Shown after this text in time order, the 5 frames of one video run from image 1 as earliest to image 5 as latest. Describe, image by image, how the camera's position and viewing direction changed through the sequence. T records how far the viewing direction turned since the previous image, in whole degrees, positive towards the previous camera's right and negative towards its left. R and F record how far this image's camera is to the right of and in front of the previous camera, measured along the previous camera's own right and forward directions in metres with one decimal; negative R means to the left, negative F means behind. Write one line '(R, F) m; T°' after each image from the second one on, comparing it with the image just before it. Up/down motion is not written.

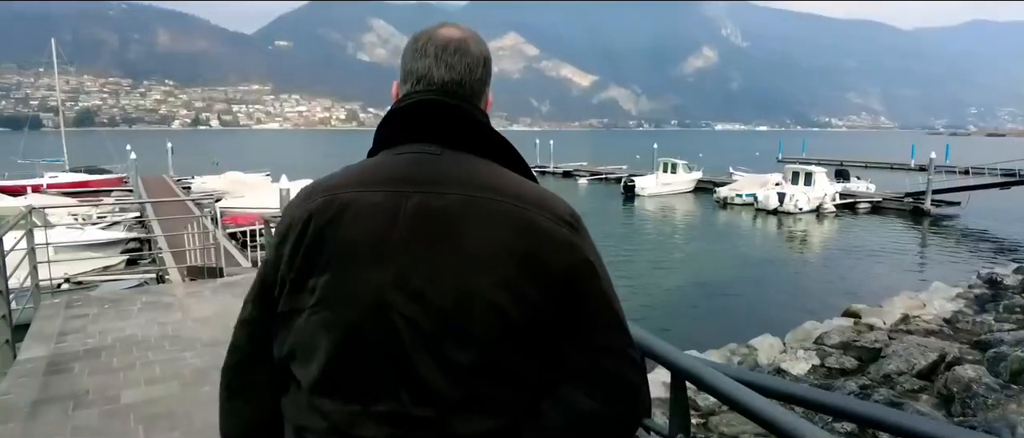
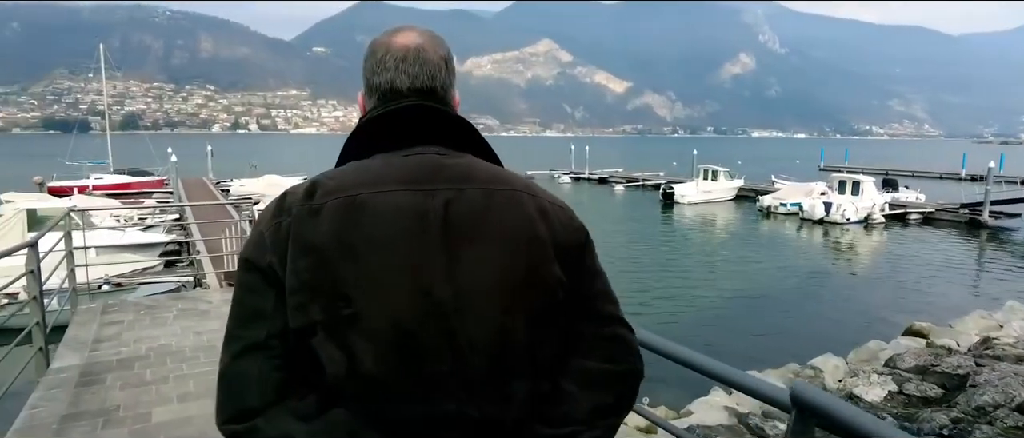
(-0.1, +0.2) m; -3°
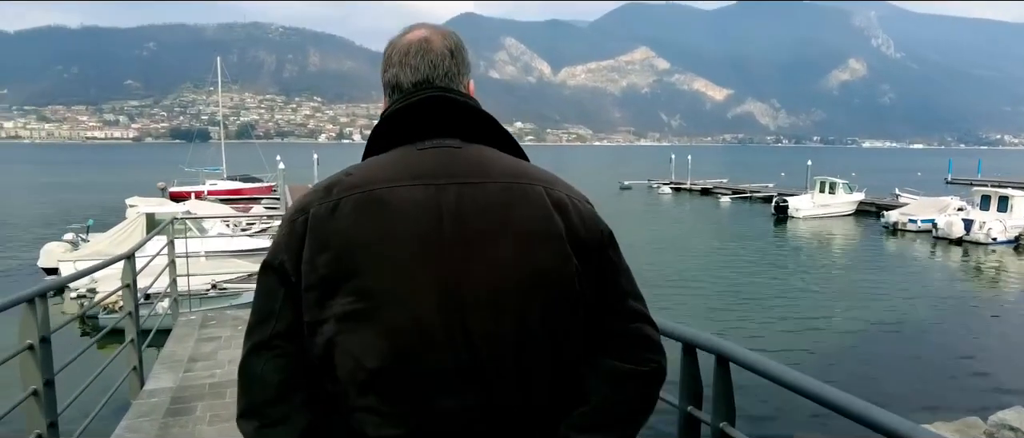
(-0.2, +0.5) m; -8°
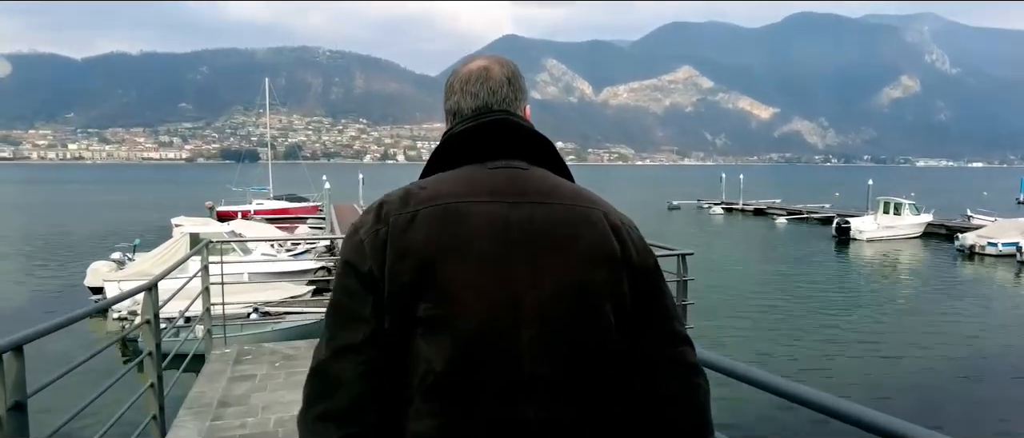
(-0.2, +0.5) m; -3°
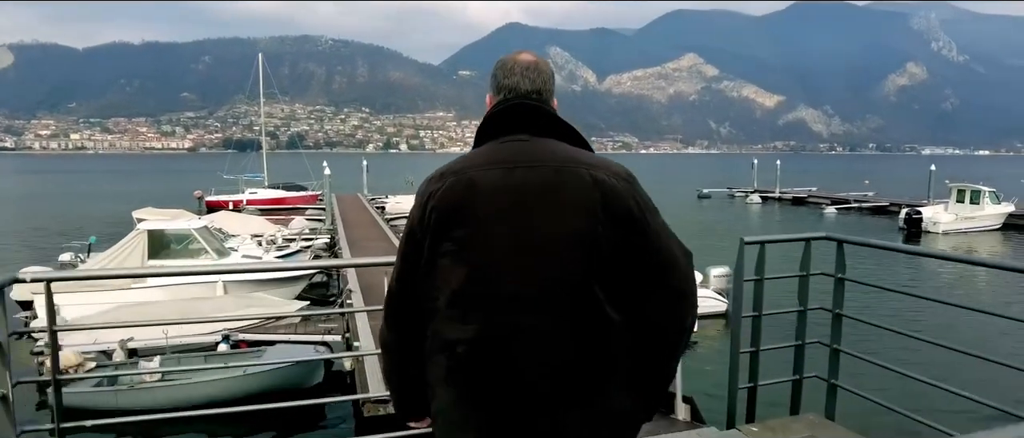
(-0.6, +2.3) m; 0°
